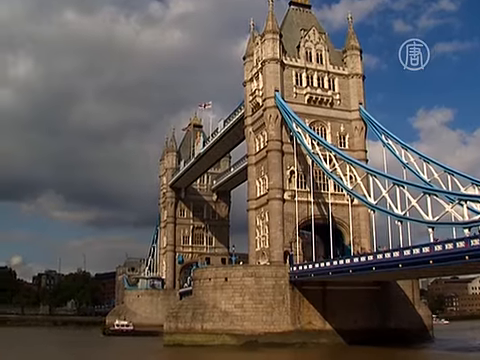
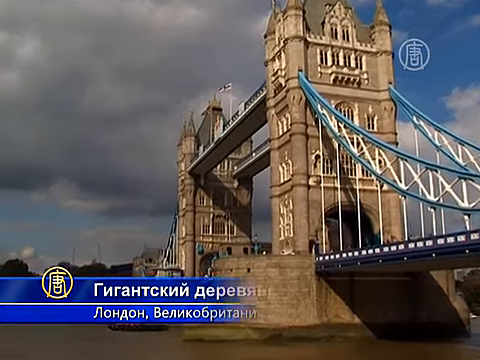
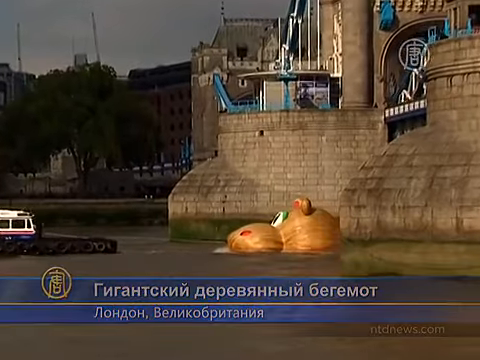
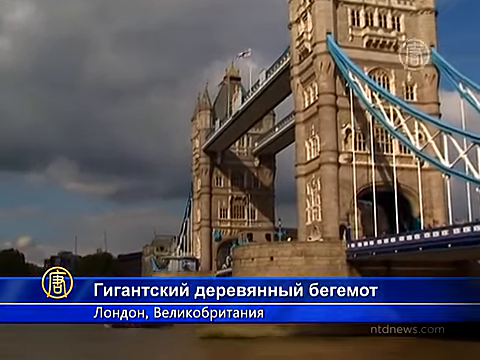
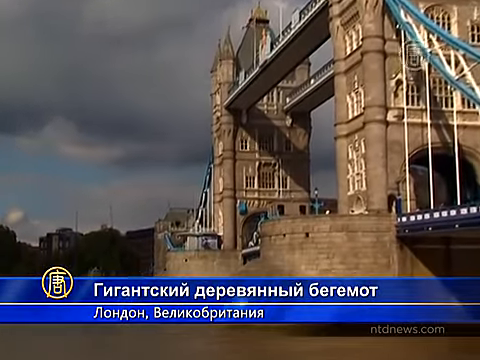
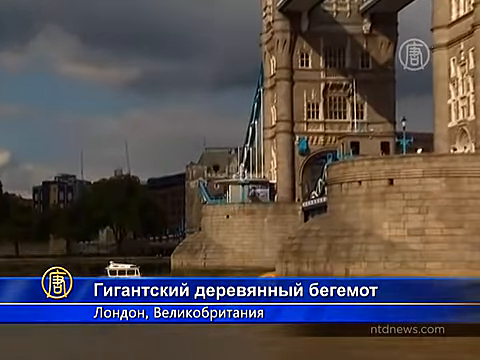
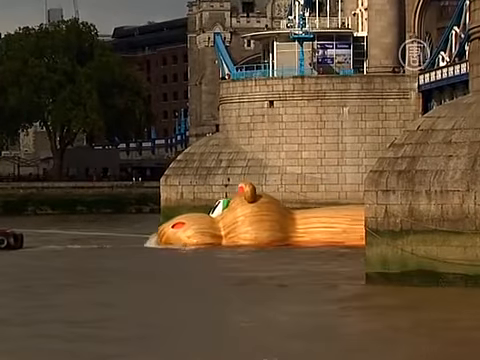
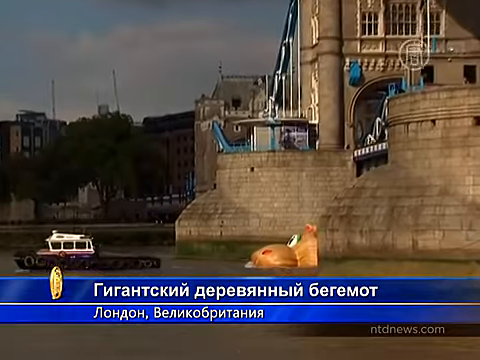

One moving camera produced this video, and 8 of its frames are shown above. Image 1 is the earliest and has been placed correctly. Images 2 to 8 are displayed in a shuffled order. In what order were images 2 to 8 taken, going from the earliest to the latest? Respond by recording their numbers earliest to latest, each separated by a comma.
2, 4, 5, 6, 8, 3, 7
